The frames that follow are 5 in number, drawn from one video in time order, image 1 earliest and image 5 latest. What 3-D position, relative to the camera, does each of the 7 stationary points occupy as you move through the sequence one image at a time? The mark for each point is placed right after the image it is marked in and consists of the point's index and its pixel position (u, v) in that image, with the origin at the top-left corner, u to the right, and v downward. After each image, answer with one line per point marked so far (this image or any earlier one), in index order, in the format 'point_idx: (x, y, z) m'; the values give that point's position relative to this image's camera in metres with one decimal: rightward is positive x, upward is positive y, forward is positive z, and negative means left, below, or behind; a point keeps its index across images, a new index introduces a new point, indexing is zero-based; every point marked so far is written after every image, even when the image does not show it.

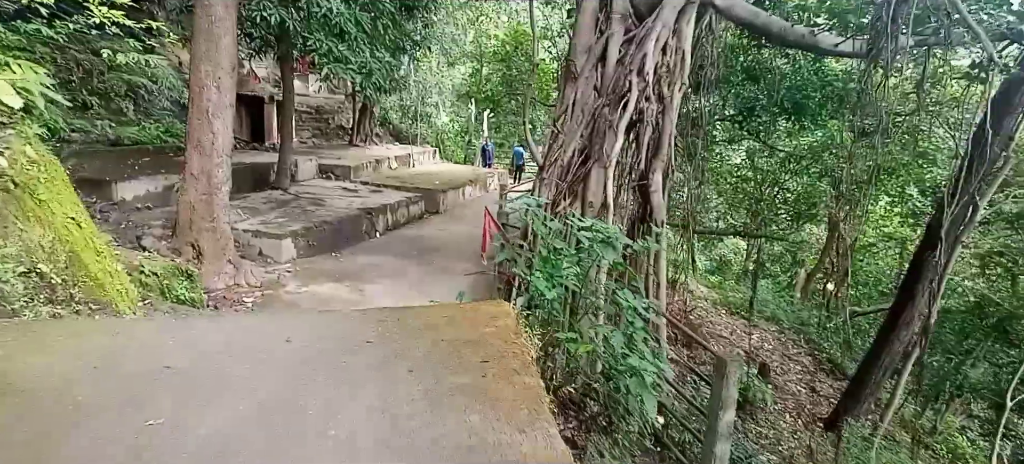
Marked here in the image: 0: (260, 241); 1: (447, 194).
0: (-2.7, -0.1, +6.8) m
1: (-1.0, +0.6, +10.4) m
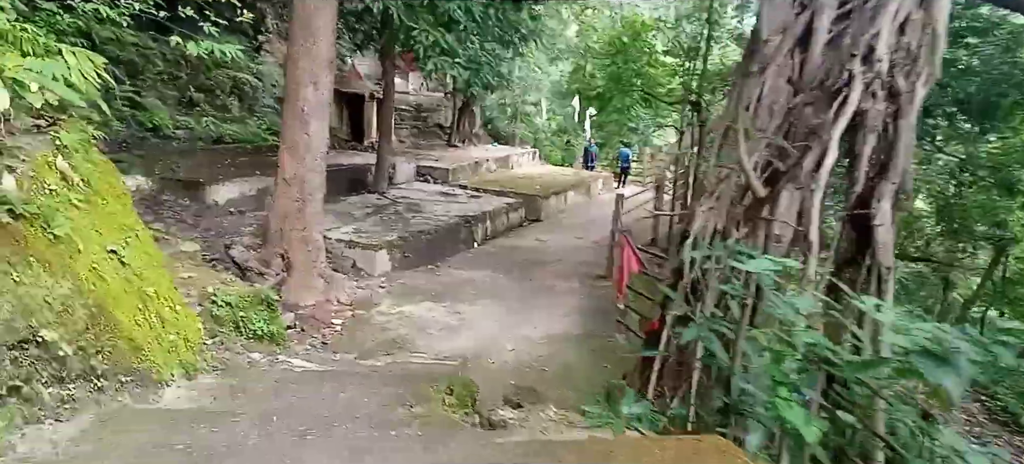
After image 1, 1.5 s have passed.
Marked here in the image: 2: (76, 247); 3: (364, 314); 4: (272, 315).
0: (-1.5, -0.2, +6.3) m
1: (+0.6, +0.5, +9.6) m
2: (-1.4, 0.0, +2.1) m
3: (-1.2, -0.7, +5.4) m
4: (-1.4, -0.5, +3.6) m
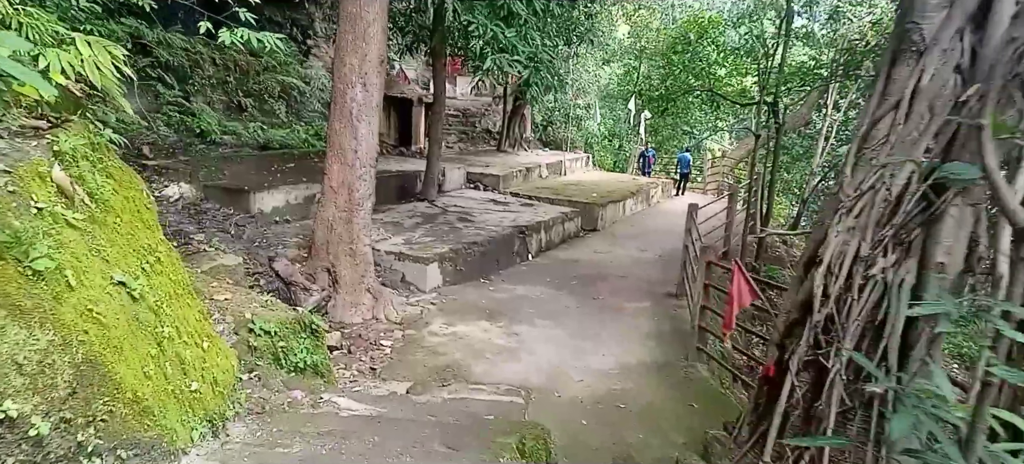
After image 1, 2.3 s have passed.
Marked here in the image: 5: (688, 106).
0: (-1.0, -0.3, +5.9) m
1: (+1.4, +0.3, +9.0) m
2: (-1.1, -0.1, +1.7) m
3: (-0.8, -0.8, +5.0) m
4: (-1.0, -0.6, +3.2) m
5: (+3.4, +2.5, +12.5) m
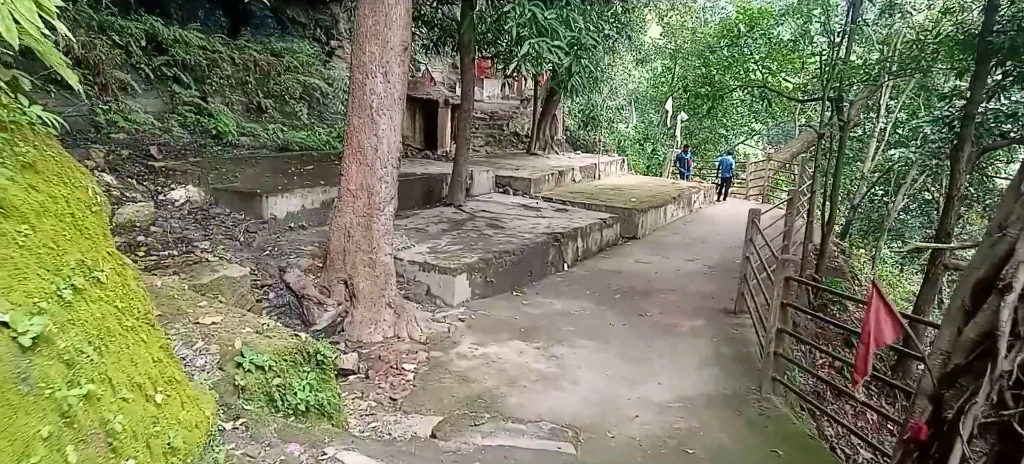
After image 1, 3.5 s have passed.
0: (-0.7, -0.4, +5.3) m
1: (+1.8, +0.2, +8.4) m
2: (-1.0, -0.1, +1.1) m
3: (-0.5, -0.8, +4.4) m
4: (-0.8, -0.6, +2.6) m
5: (+4.0, +2.3, +11.8) m
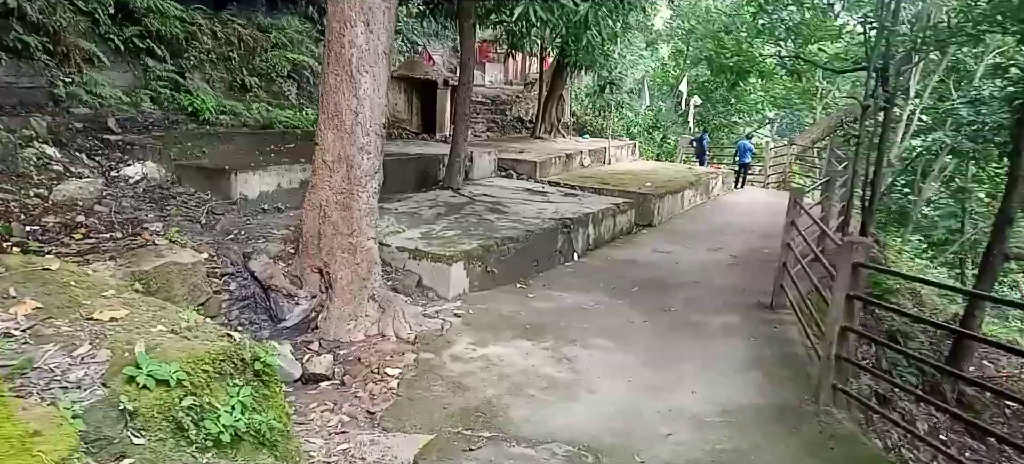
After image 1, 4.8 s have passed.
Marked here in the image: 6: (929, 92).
0: (-0.7, -0.2, +4.6) m
1: (+1.8, +0.4, +7.7) m
2: (-1.0, 0.0, +0.4) m
3: (-0.5, -0.7, +3.7) m
4: (-0.8, -0.5, +2.0) m
5: (+4.0, +2.5, +11.1) m
6: (+6.1, +2.1, +9.5) m
